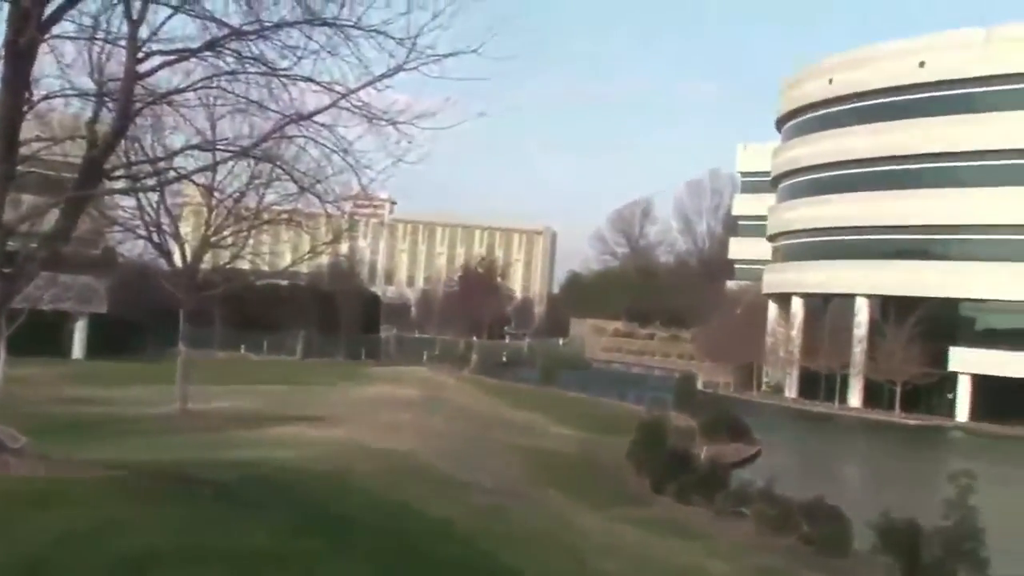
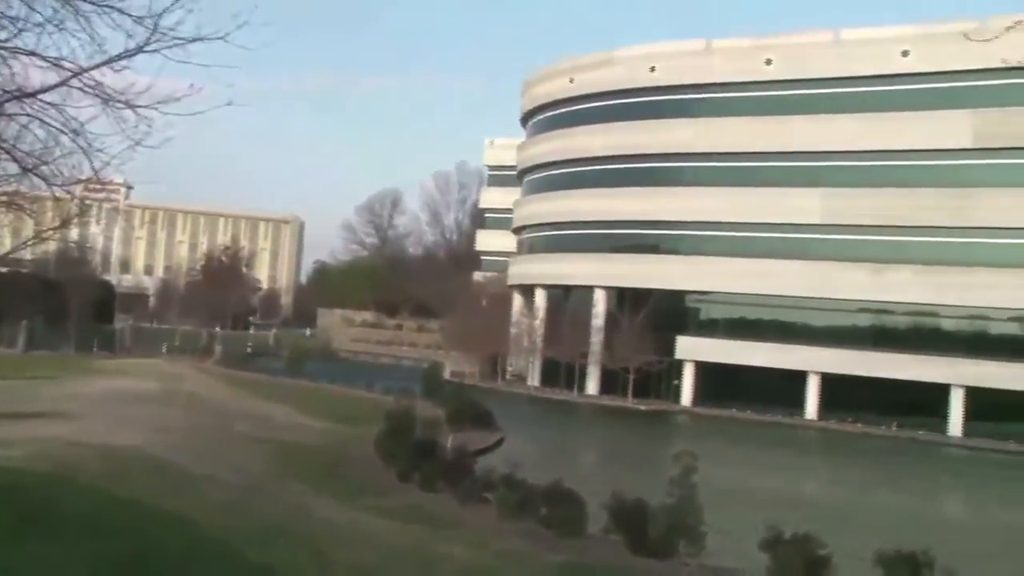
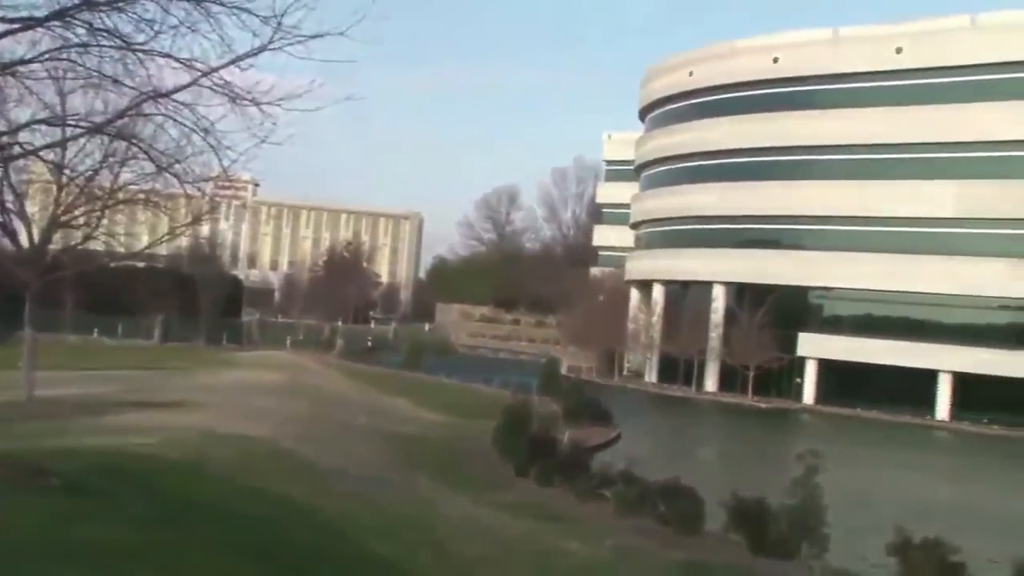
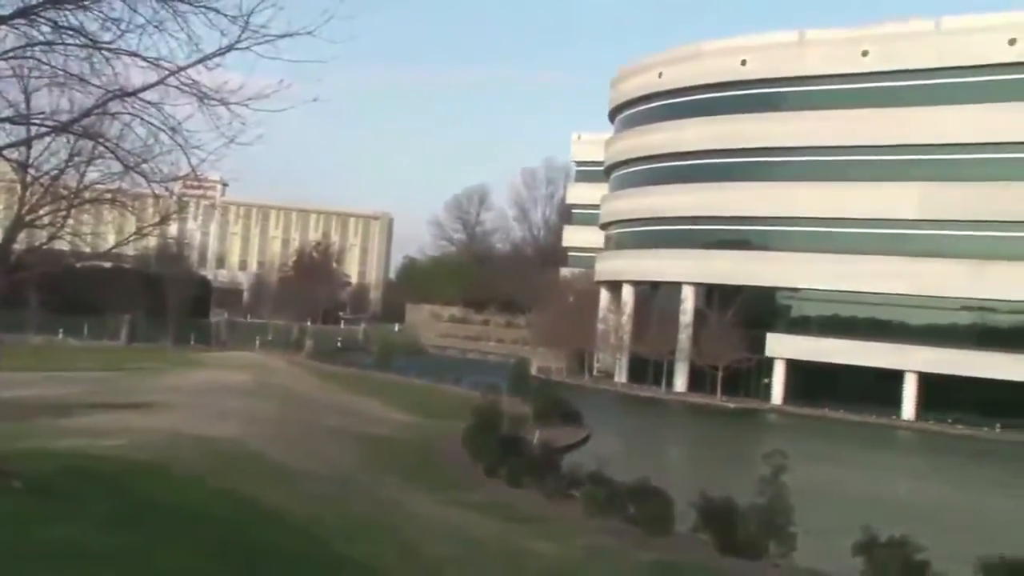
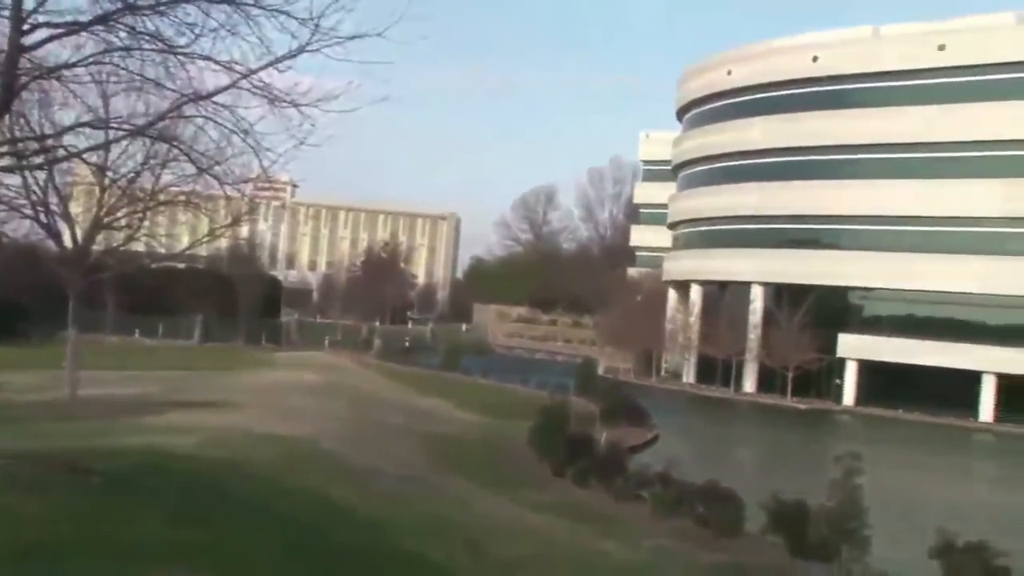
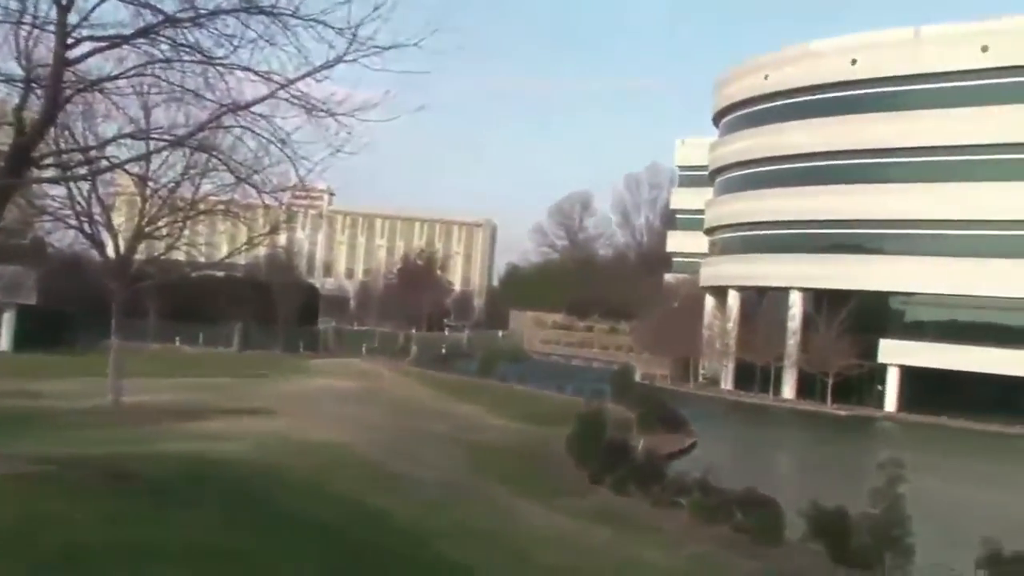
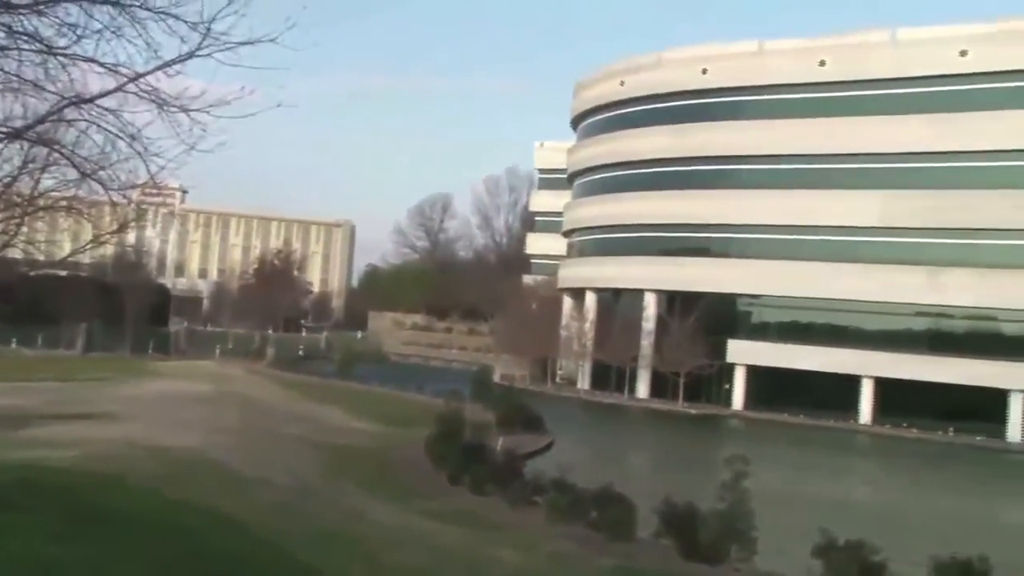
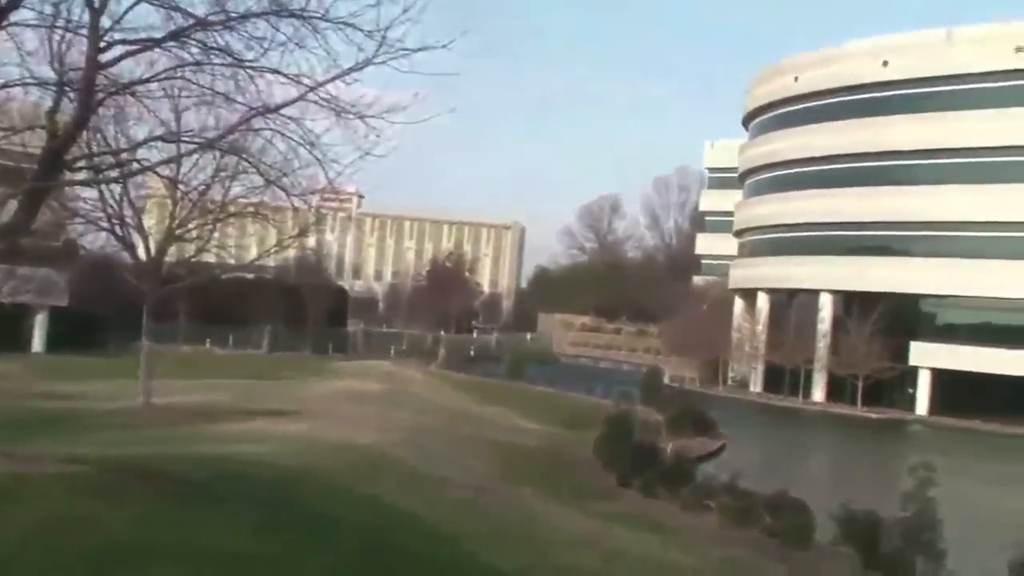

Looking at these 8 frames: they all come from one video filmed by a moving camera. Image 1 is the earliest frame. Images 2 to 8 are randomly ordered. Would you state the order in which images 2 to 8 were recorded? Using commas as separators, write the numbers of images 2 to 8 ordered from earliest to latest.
8, 6, 5, 3, 4, 7, 2
